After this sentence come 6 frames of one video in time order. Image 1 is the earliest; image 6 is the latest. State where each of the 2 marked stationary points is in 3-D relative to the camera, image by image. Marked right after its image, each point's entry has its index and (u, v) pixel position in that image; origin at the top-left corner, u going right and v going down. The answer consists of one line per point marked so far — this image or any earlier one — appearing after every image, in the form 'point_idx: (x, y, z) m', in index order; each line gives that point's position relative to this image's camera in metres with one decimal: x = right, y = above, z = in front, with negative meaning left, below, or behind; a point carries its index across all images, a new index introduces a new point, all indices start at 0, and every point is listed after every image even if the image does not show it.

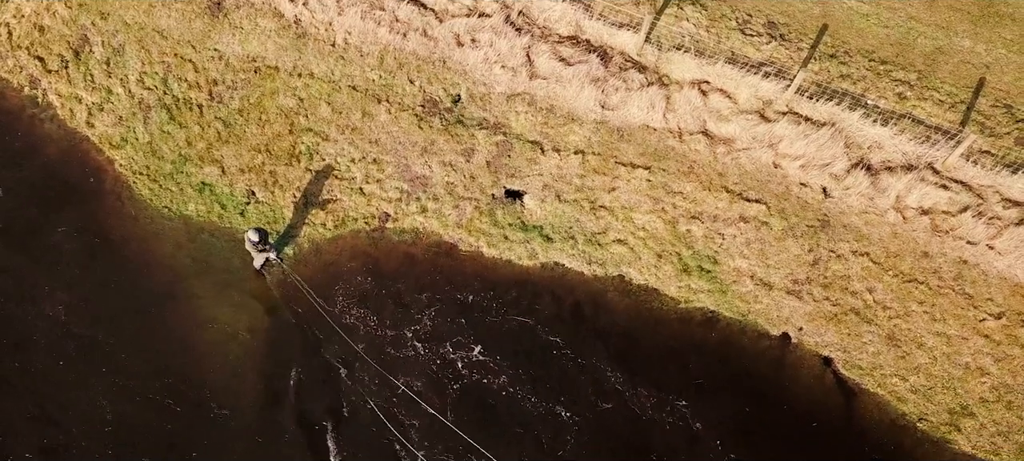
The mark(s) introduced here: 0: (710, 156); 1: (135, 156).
0: (+4.3, +1.6, +13.1) m
1: (-8.0, +1.6, +12.9) m
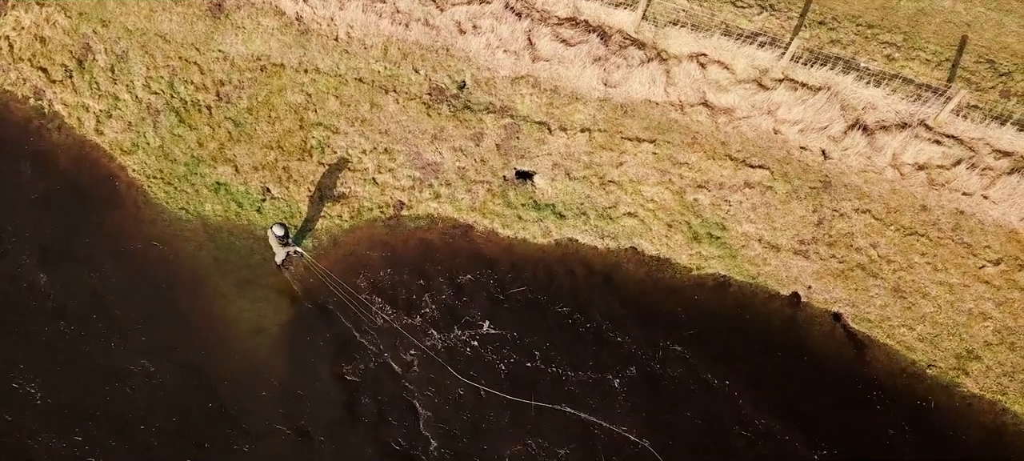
0: (+4.4, +2.3, +13.4) m
1: (-7.8, +1.5, +12.9) m
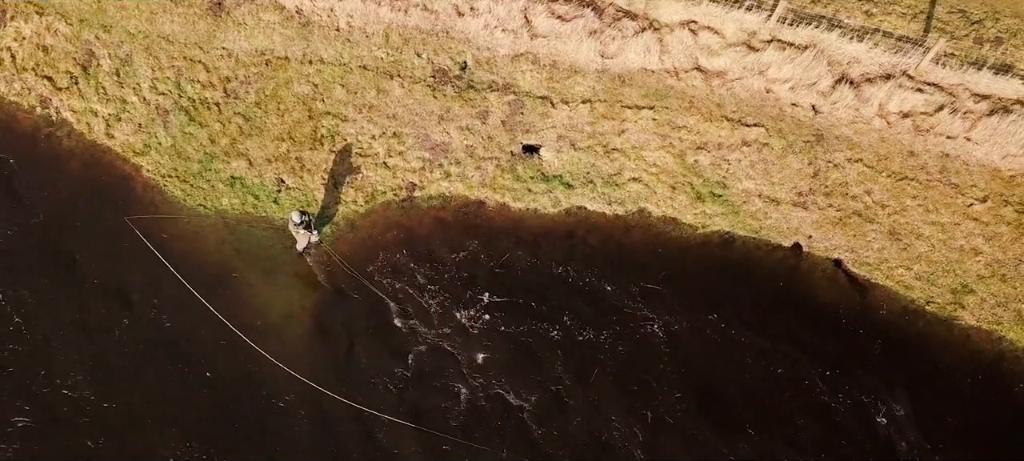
0: (+4.5, +3.2, +13.9) m
1: (-7.6, +1.5, +13.1) m
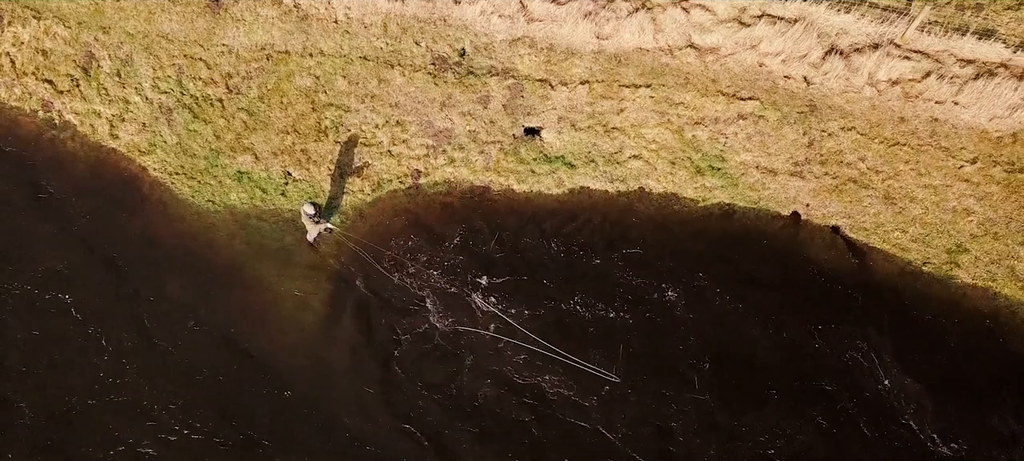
0: (+4.4, +3.9, +14.2) m
1: (-7.5, +1.6, +13.2) m
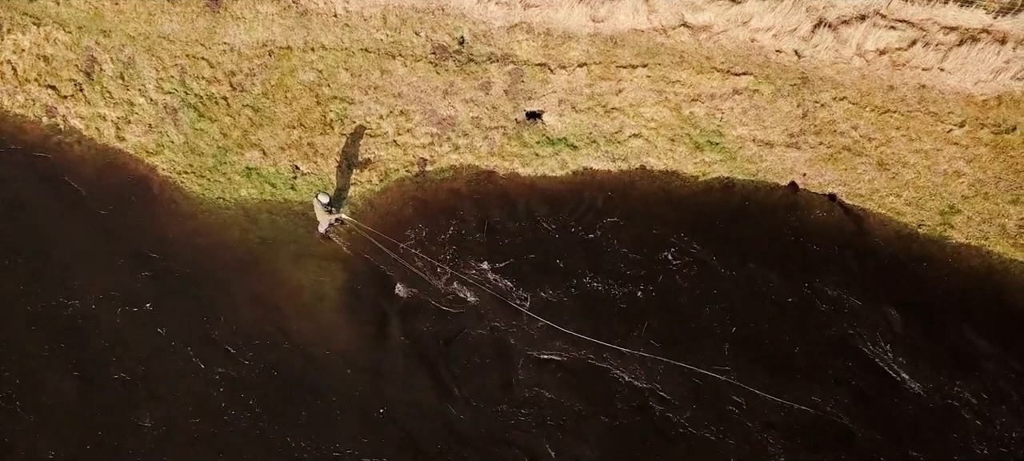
0: (+4.4, +4.5, +14.6) m
1: (-7.4, +1.6, +13.3) m
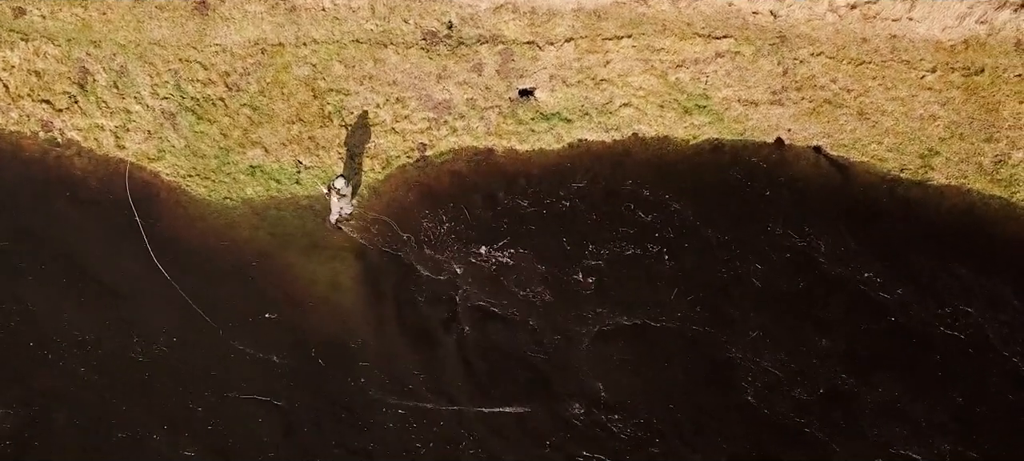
0: (+4.0, +5.4, +15.0) m
1: (-7.4, +1.5, +13.4) m
